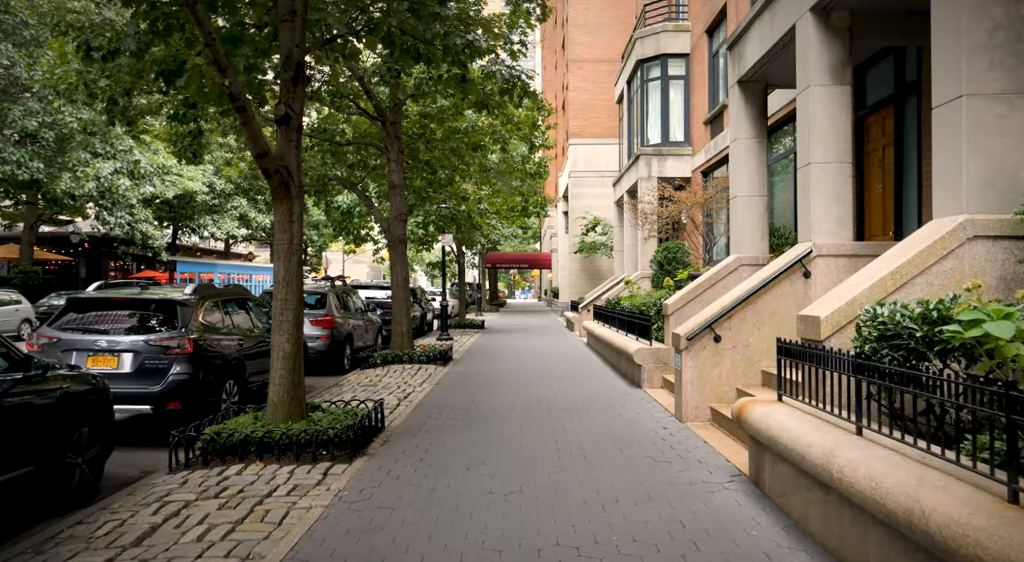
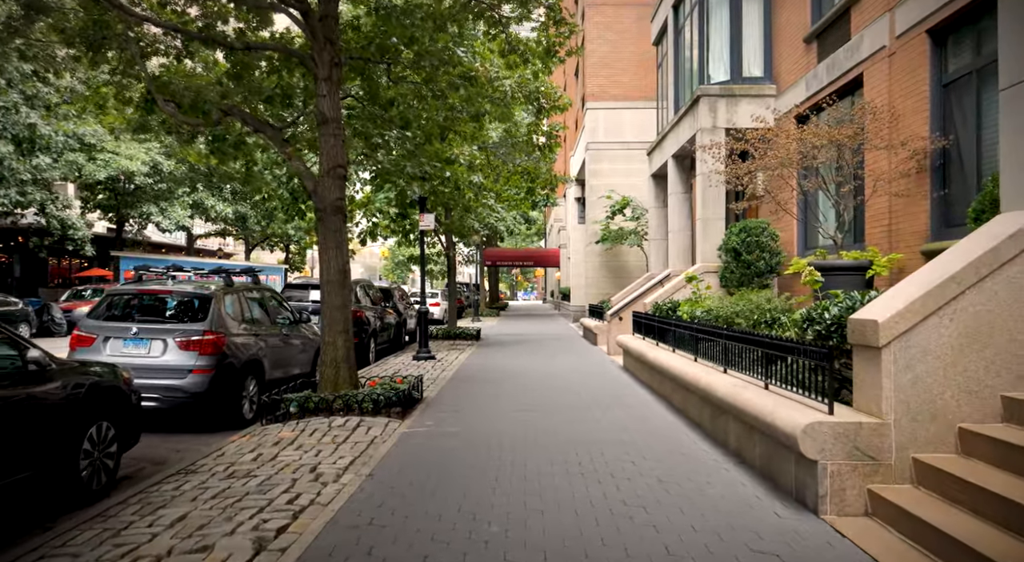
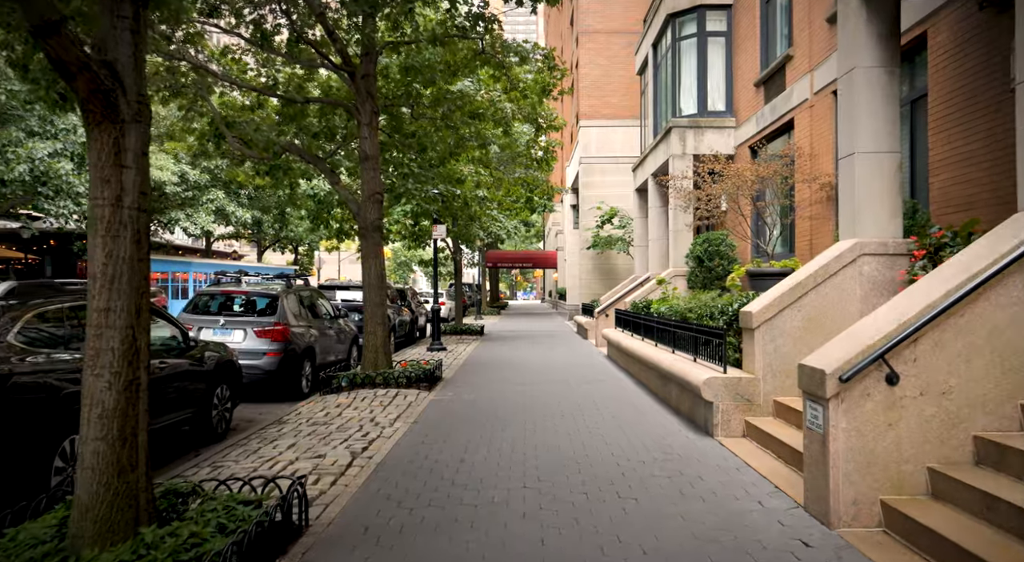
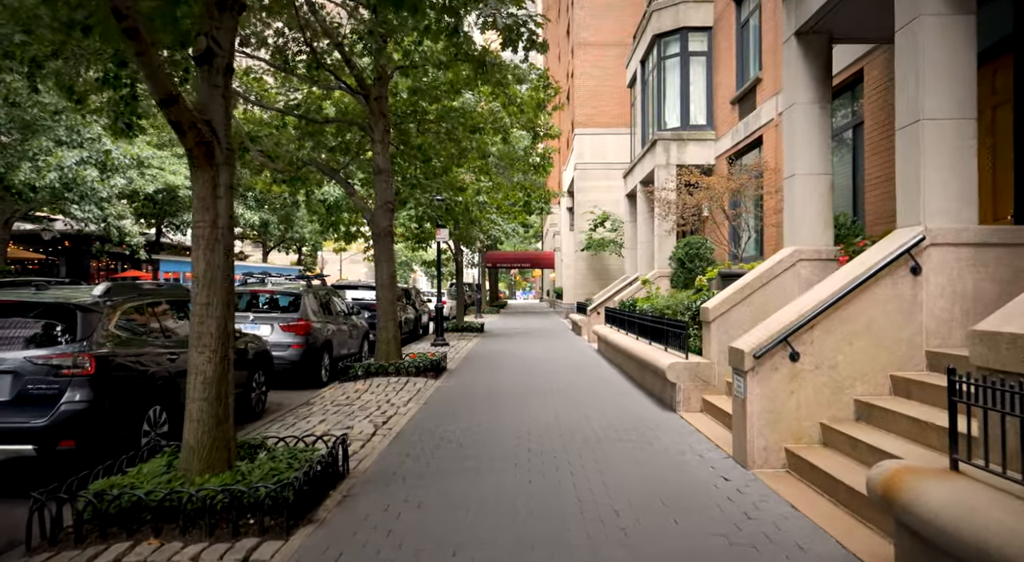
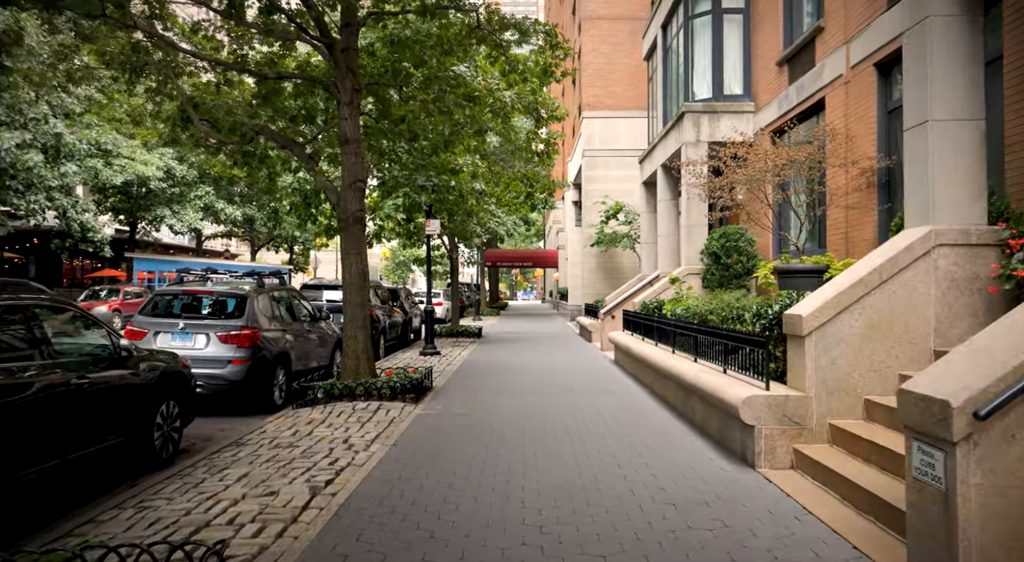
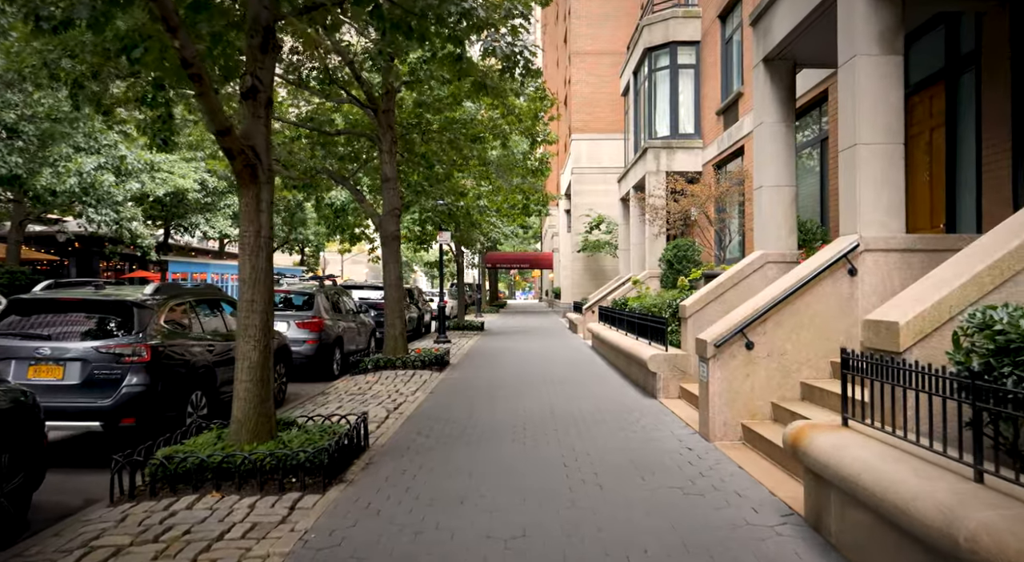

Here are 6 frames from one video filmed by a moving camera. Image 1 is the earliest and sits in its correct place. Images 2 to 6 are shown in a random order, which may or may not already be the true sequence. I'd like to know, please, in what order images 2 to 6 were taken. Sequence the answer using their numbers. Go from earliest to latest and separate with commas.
6, 4, 3, 5, 2
